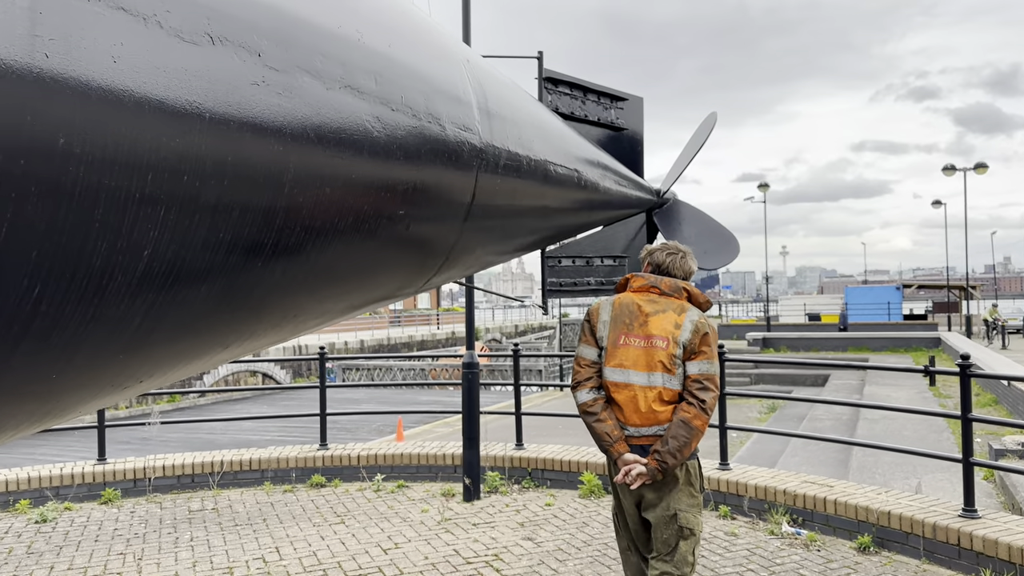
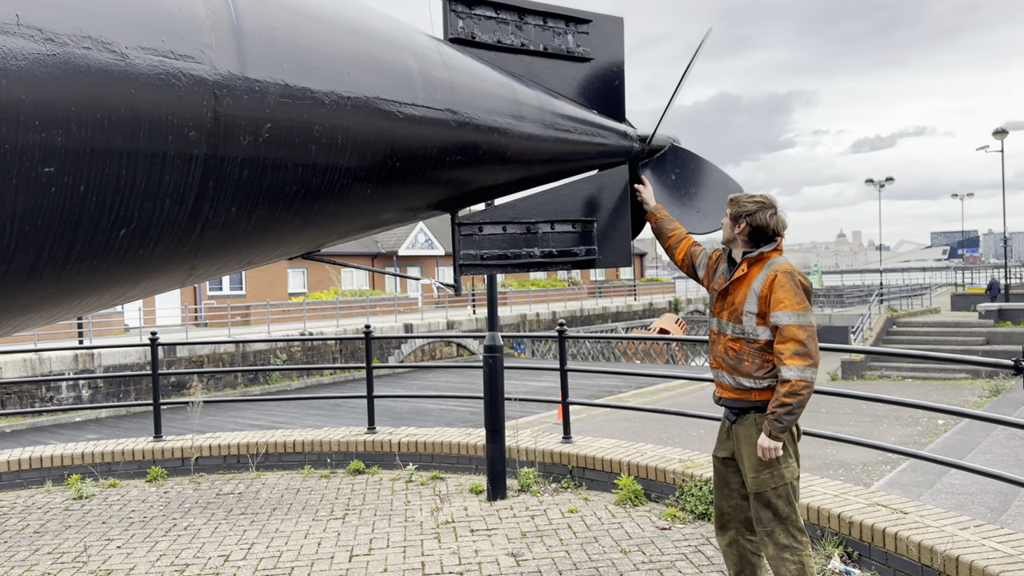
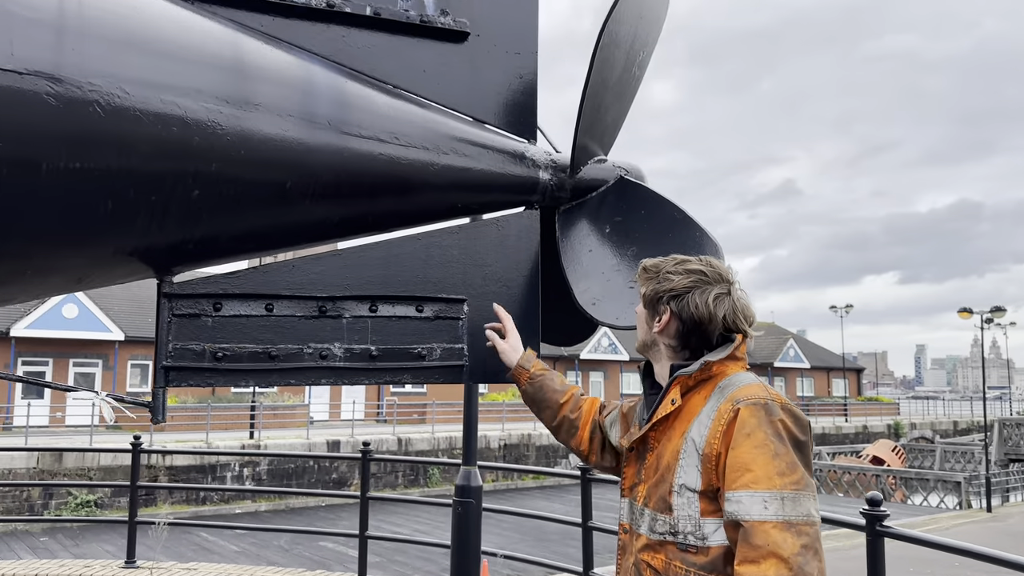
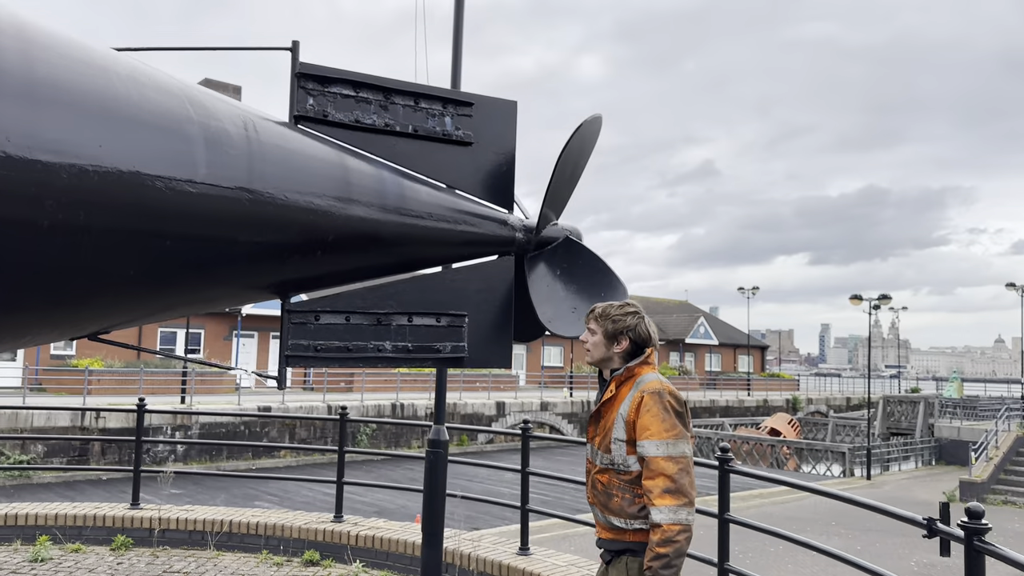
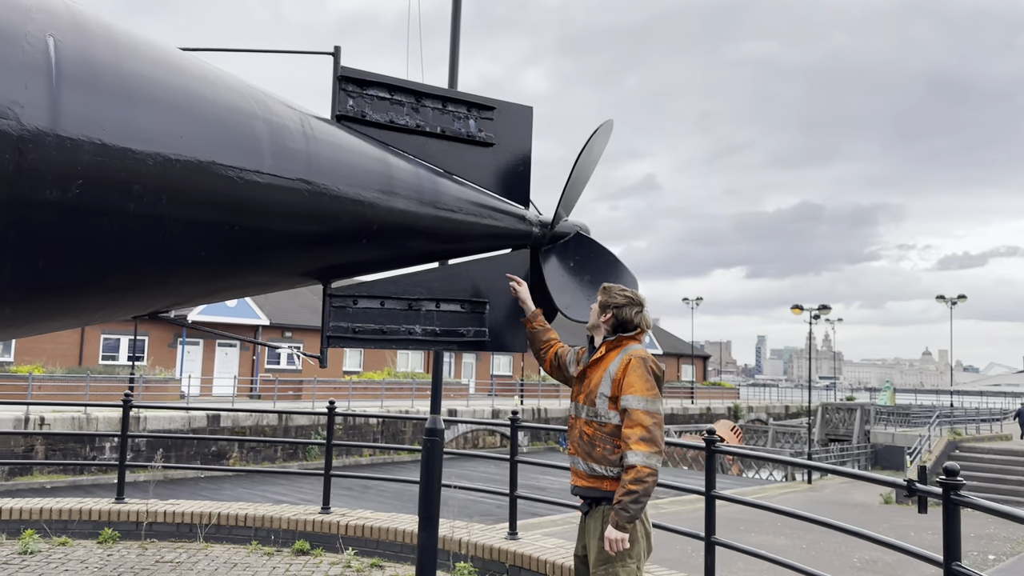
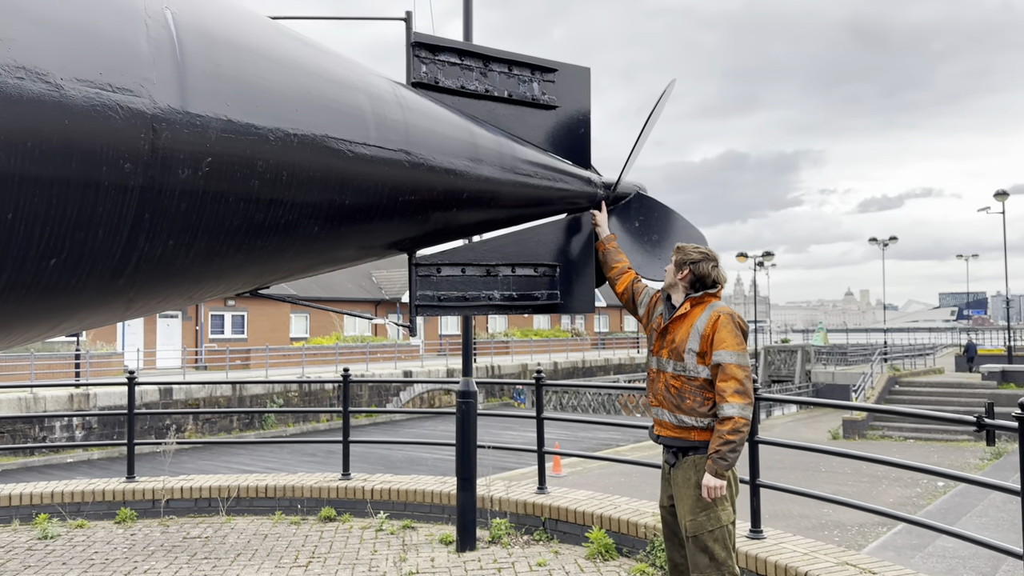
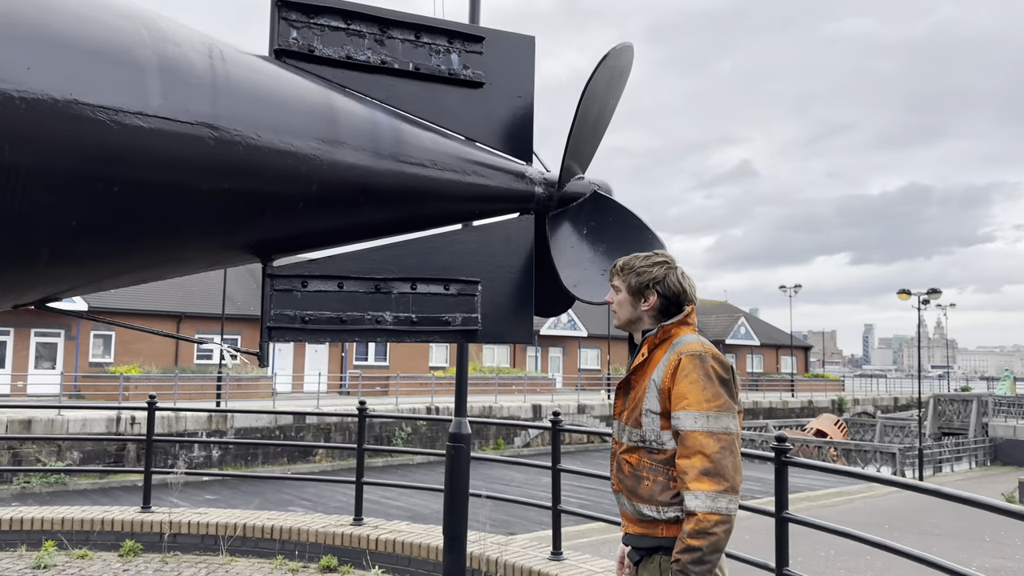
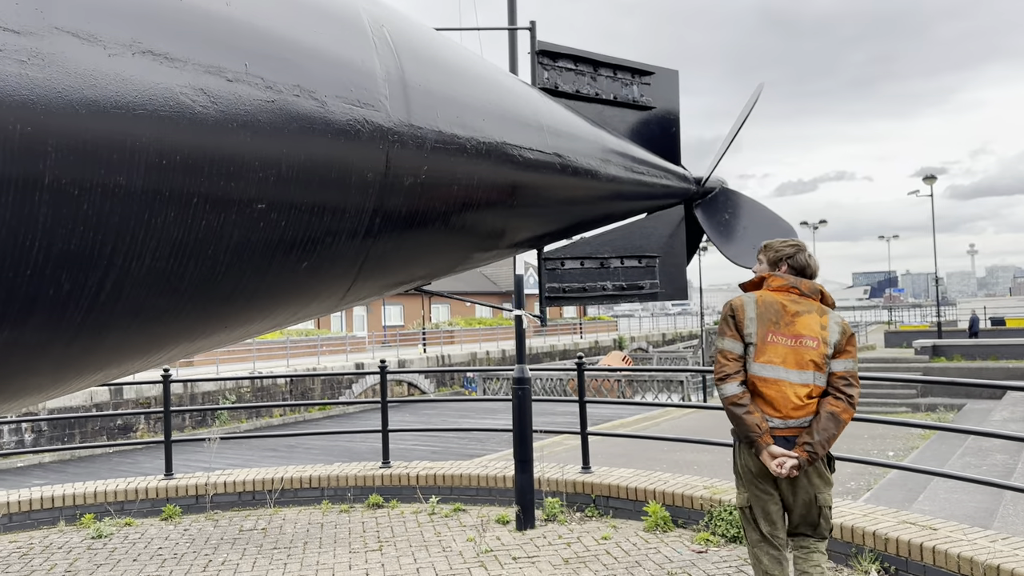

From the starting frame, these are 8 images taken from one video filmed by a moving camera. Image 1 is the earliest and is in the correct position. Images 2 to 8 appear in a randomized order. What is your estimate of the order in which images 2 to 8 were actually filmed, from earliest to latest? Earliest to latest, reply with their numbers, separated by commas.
8, 2, 6, 5, 4, 7, 3
